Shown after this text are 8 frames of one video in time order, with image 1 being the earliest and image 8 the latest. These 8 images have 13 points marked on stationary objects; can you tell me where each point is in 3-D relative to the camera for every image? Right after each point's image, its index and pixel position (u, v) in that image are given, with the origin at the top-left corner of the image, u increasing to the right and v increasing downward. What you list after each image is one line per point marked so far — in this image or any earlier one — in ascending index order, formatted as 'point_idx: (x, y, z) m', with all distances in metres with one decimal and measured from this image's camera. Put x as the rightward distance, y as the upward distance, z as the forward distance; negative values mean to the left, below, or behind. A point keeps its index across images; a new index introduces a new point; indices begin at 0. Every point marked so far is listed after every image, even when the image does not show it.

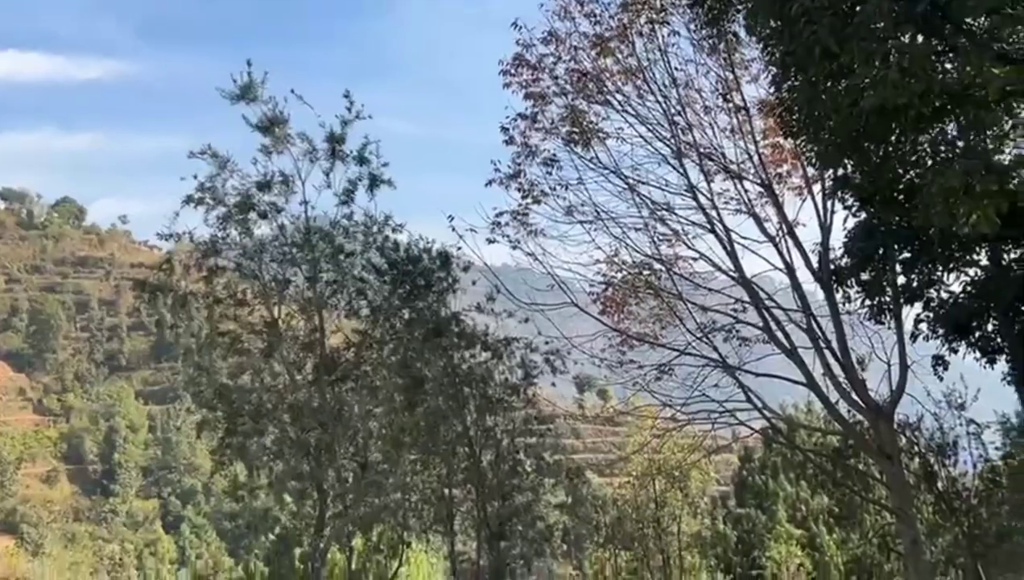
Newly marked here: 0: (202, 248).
0: (-3.6, +0.5, +12.7) m
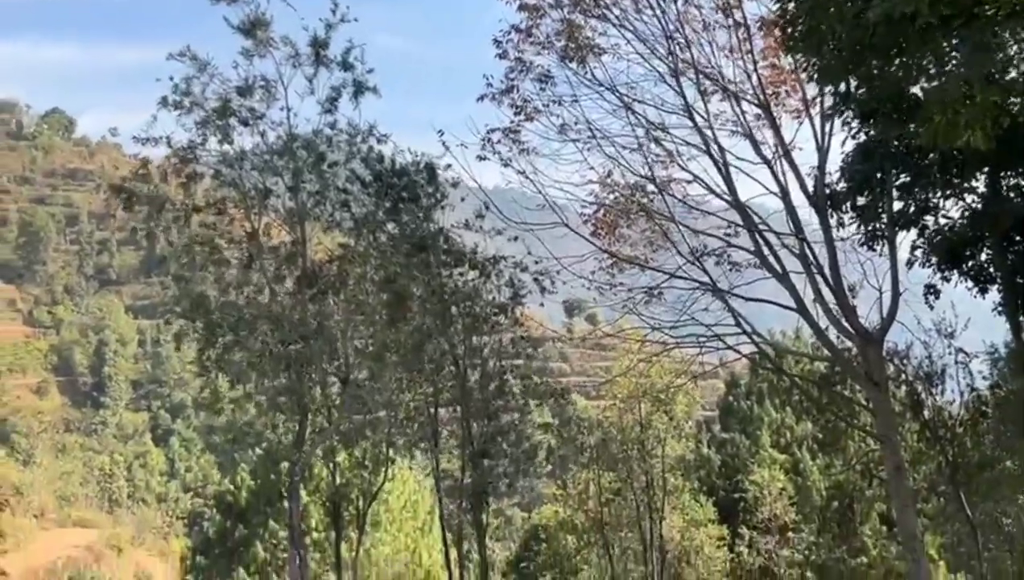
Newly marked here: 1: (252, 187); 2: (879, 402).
0: (-3.7, +1.5, +12.4) m
1: (-2.9, +1.2, +12.5) m
2: (+3.0, -0.9, +9.3) m
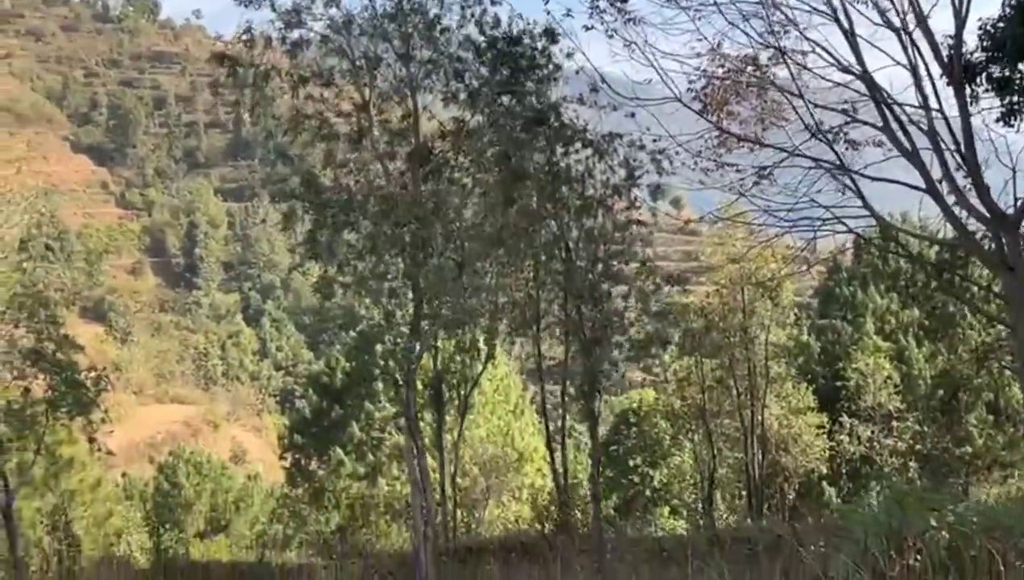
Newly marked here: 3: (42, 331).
0: (-2.5, +2.8, +11.9) m
1: (-1.7, +2.5, +12.0) m
2: (+3.9, 0.0, +8.6) m
3: (-5.4, -0.5, +12.8) m
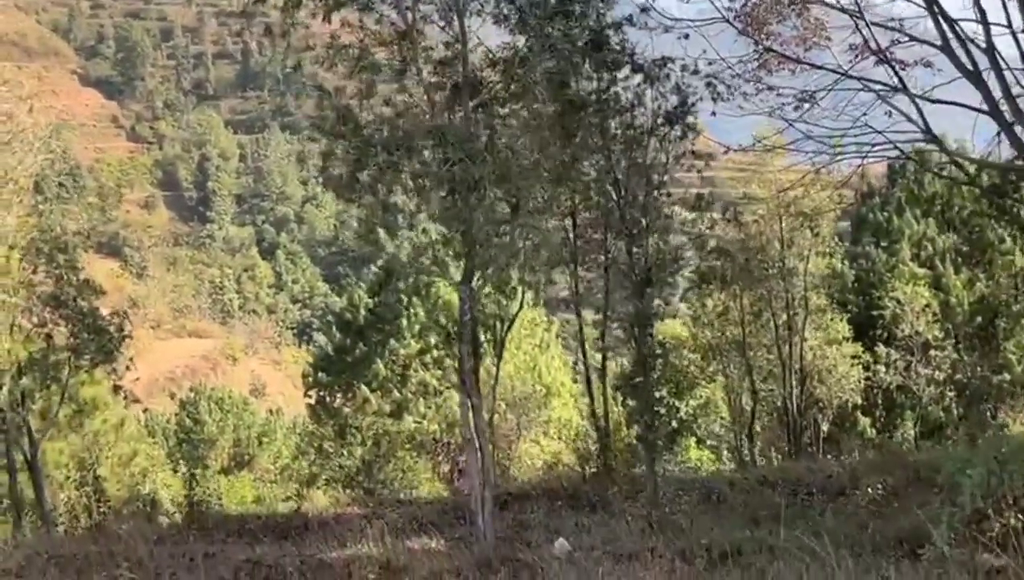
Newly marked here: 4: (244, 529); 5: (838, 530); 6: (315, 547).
0: (-2.2, +3.4, +11.2) m
1: (-1.4, +3.1, +11.3) m
2: (+4.3, +0.5, +8.0) m
3: (-5.0, +0.2, +12.4) m
4: (-2.4, -2.2, +9.9) m
5: (+2.1, -1.5, +7.0) m
6: (-1.4, -1.9, +7.9) m
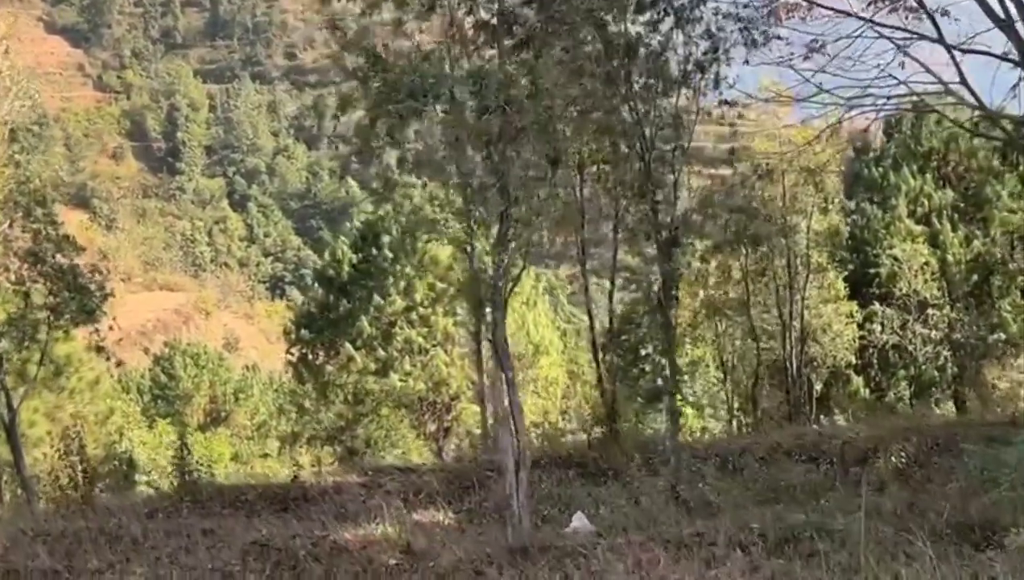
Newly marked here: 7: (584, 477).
0: (-2.1, +3.9, +10.4) m
1: (-1.3, +3.5, +10.5) m
2: (+4.4, +0.8, +7.5) m
3: (-4.9, +0.6, +11.7) m
4: (-2.3, -1.8, +9.4) m
5: (+2.2, -1.3, +6.6) m
6: (-1.3, -1.6, +7.4) m
7: (+0.7, -1.7, +10.1) m
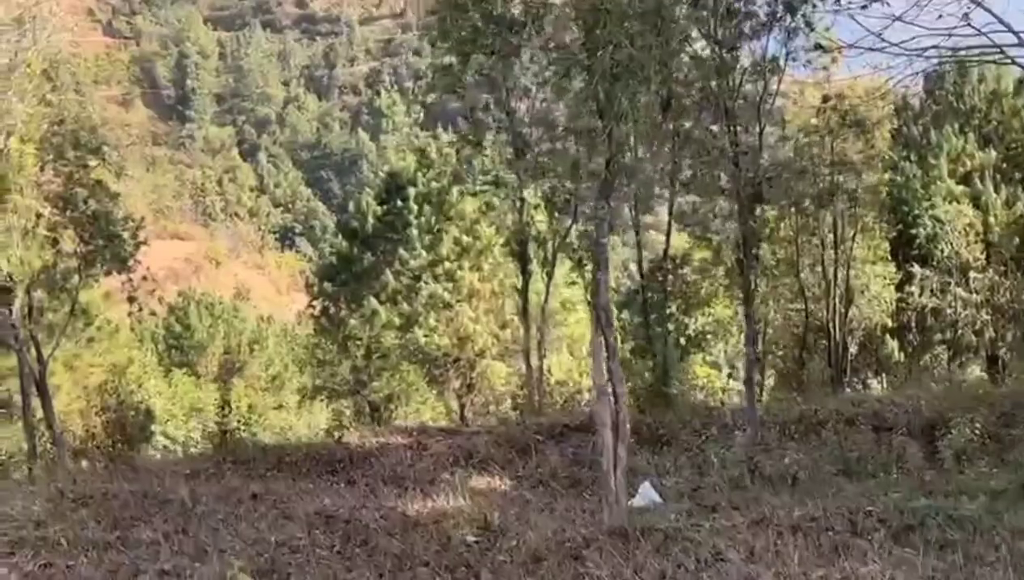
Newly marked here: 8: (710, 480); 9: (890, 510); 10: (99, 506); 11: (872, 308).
0: (-1.5, +4.3, +9.8) m
1: (-0.7, +3.9, +9.9) m
2: (+4.9, +1.0, +6.9) m
3: (-4.4, +1.2, +11.1) m
4: (-1.8, -1.4, +8.9) m
5: (+2.7, -1.1, +6.1) m
6: (-0.8, -1.3, +7.0) m
7: (+1.1, -1.3, +9.7) m
8: (+1.3, -1.3, +7.4) m
9: (+1.8, -1.1, +5.4) m
10: (-2.5, -1.3, +6.8) m
11: (+6.5, -0.3, +19.8) m
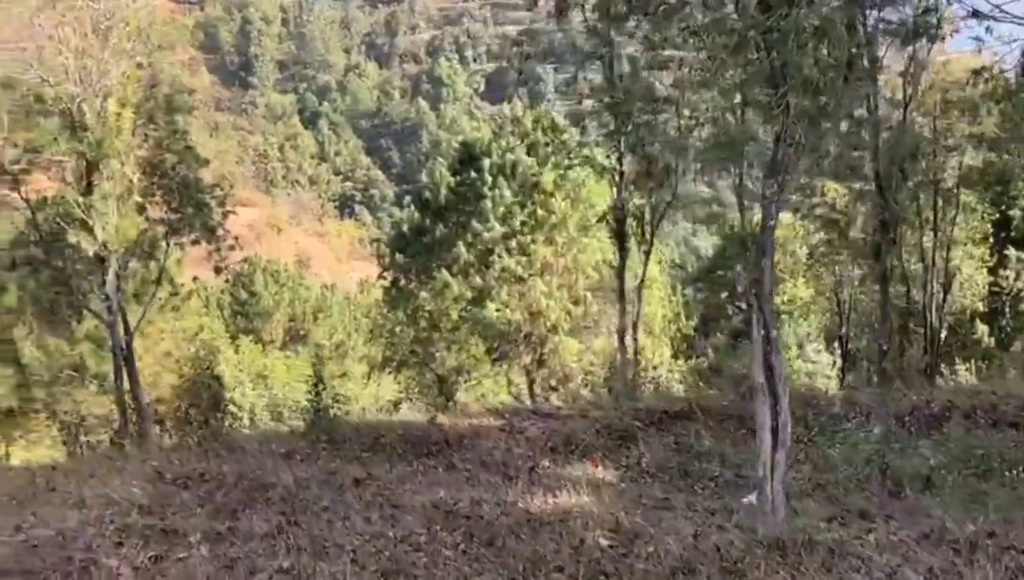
0: (-0.5, +4.5, +9.3) m
1: (+0.2, +4.1, +9.3) m
2: (+5.7, +1.0, +6.2) m
3: (-3.5, +1.5, +10.9) m
4: (-1.0, -1.2, +8.6) m
5: (+3.4, -1.1, +5.6) m
6: (-0.1, -1.2, +6.6) m
7: (+2.0, -1.2, +9.2) m
8: (+2.1, -1.2, +6.9) m
9: (+2.5, -1.0, +4.9) m
10: (-1.8, -1.2, +6.5) m
11: (+7.8, 0.0, +19.0) m
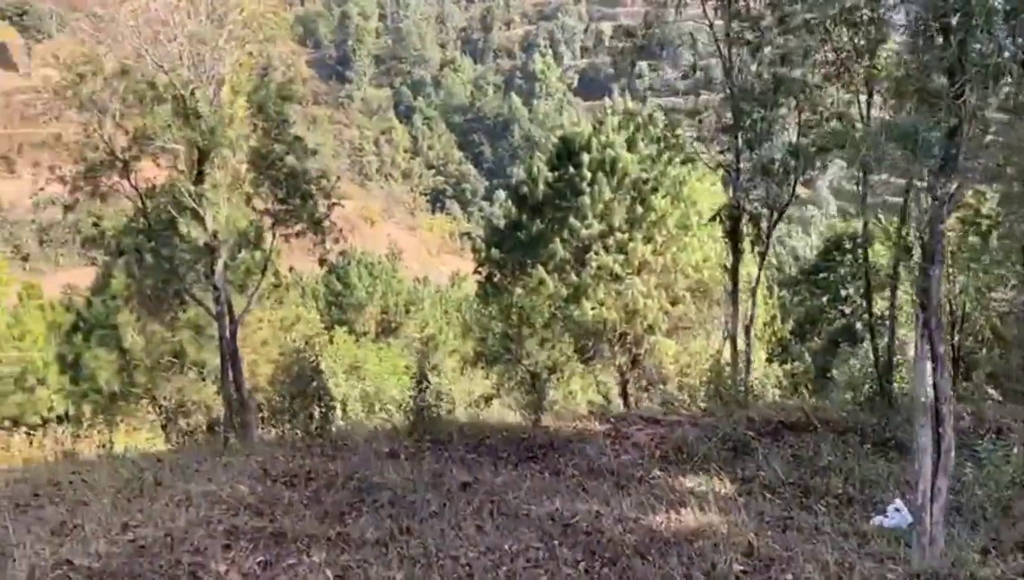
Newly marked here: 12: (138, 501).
0: (+0.5, +4.5, +8.9) m
1: (+1.2, +4.1, +9.0) m
2: (+6.3, +0.8, +5.4) m
3: (-2.4, +1.6, +10.8) m
4: (-0.2, -1.2, +8.4) m
5: (+3.9, -1.2, +5.0) m
6: (+0.6, -1.2, +6.2) m
7: (+2.8, -1.2, +8.7) m
8: (+2.7, -1.2, +6.4) m
9: (+3.0, -1.1, +4.4) m
10: (-1.2, -1.1, +6.3) m
11: (+9.4, -0.2, +18.0) m
12: (-1.9, -1.1, +5.7) m
